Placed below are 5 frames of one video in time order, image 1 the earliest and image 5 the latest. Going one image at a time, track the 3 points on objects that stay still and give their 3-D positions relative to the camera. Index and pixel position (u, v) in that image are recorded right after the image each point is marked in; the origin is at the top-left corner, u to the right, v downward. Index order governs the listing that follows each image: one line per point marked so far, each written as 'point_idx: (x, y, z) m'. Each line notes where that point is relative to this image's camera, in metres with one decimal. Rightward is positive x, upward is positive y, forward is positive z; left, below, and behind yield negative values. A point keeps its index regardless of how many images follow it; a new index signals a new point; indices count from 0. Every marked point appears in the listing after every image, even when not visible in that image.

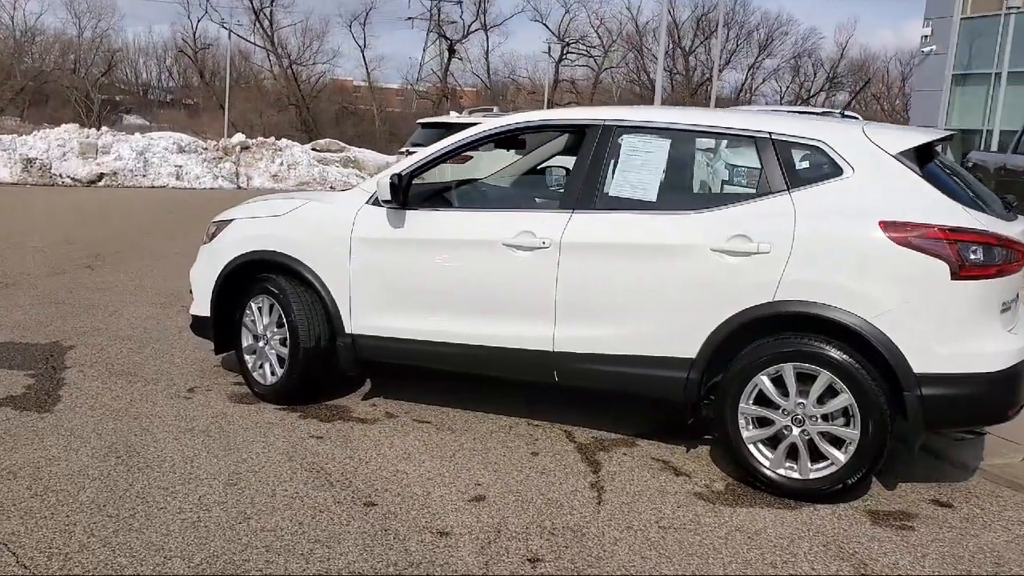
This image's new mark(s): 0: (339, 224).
0: (-0.8, +0.3, +5.0) m
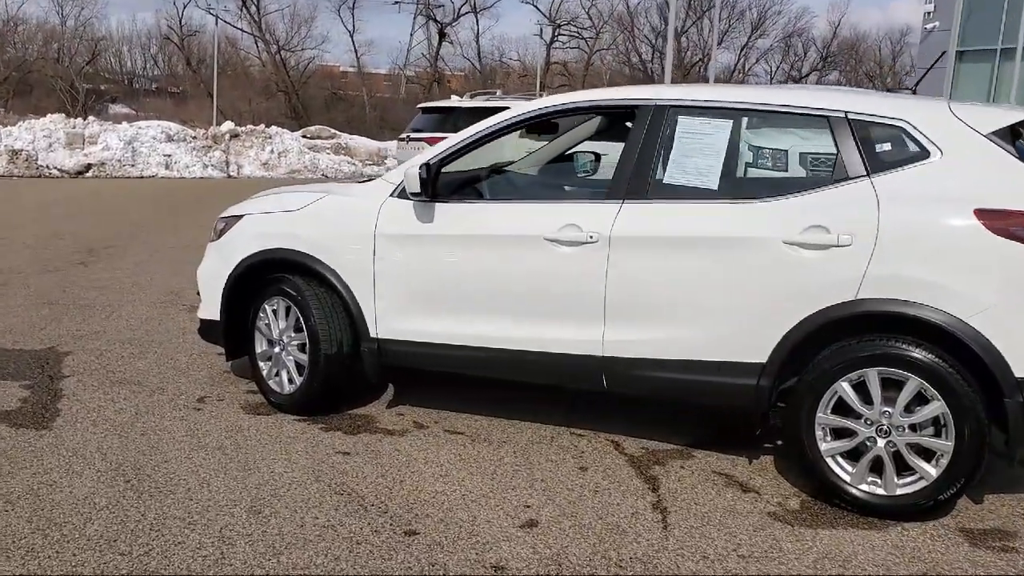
0: (-0.7, +0.3, +4.6) m
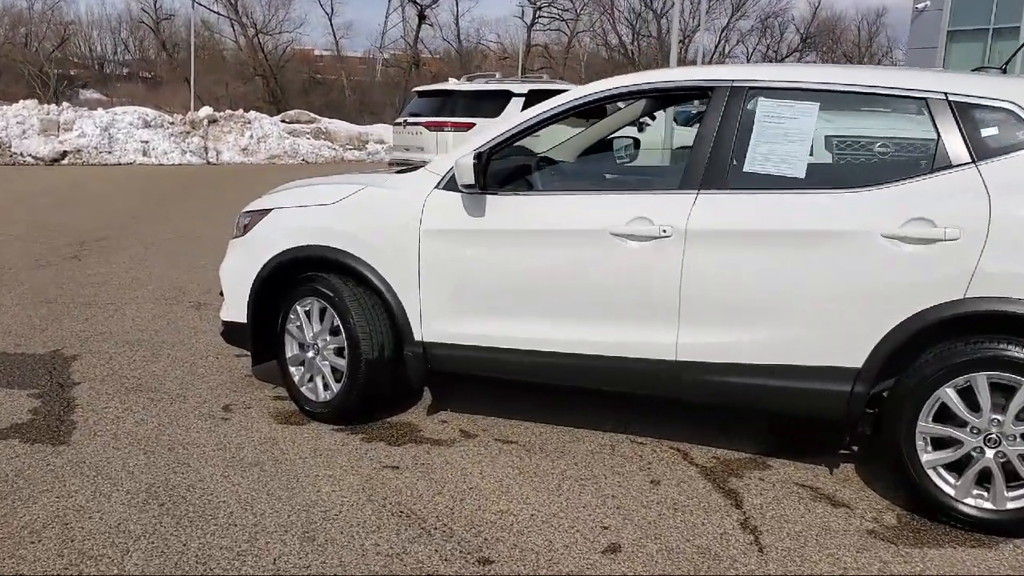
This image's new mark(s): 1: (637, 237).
0: (-0.4, +0.3, +4.2) m
1: (+0.5, +0.2, +3.8) m
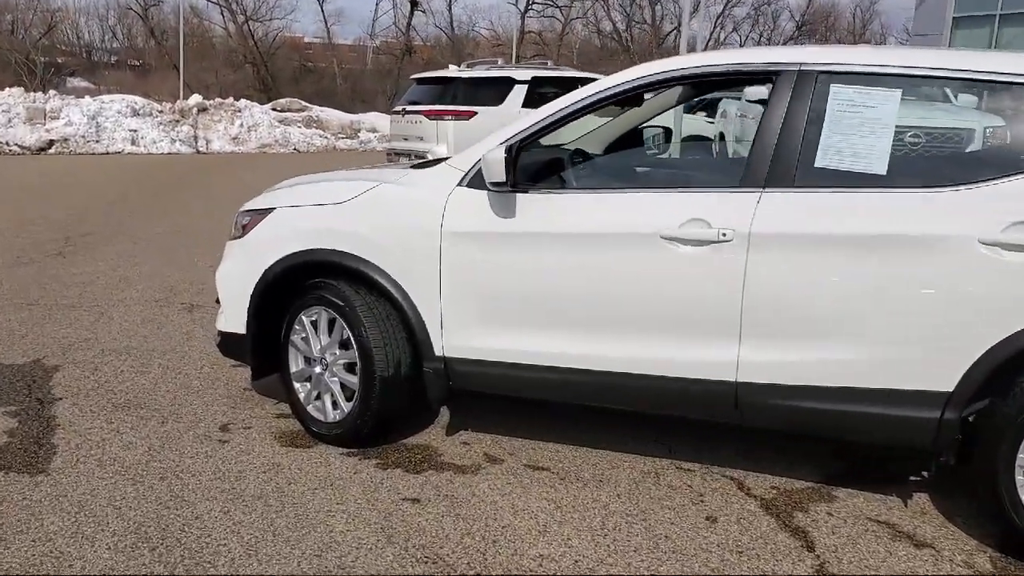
0: (-0.3, +0.3, +3.7) m
1: (+0.6, +0.2, +3.3) m
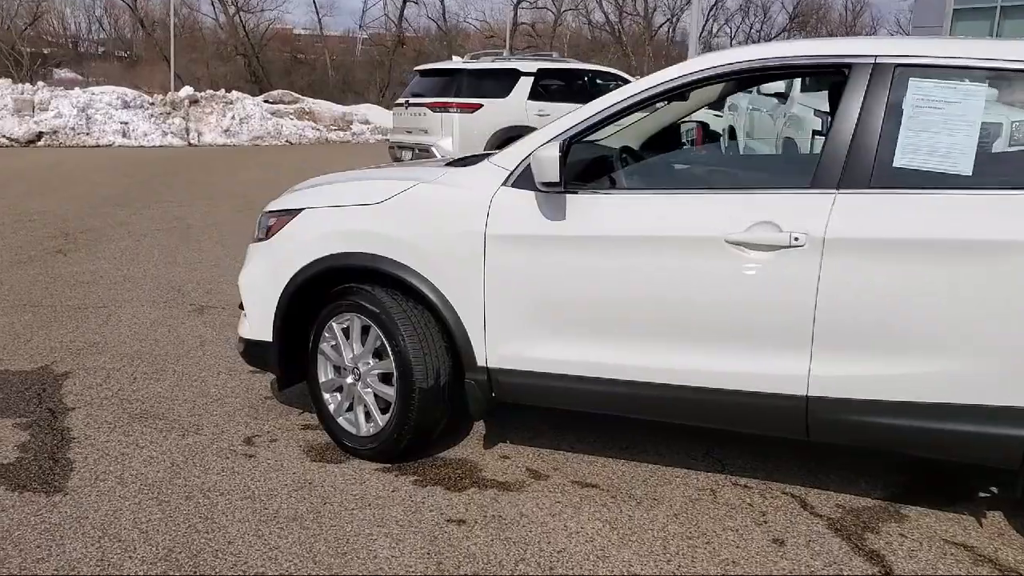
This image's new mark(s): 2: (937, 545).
0: (-0.2, +0.3, +3.5) m
1: (+0.8, +0.1, +3.1) m
2: (+1.3, -0.8, +3.2) m
